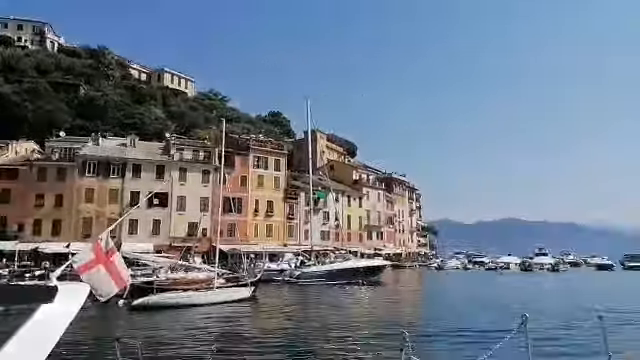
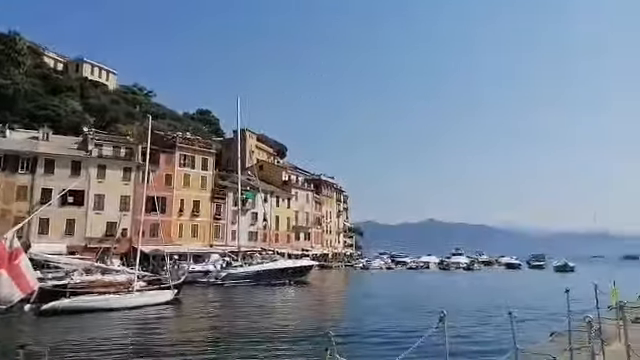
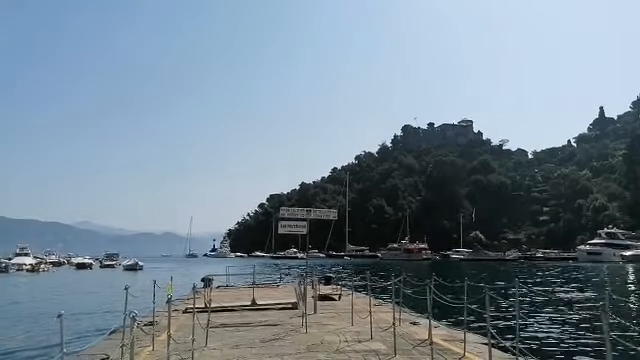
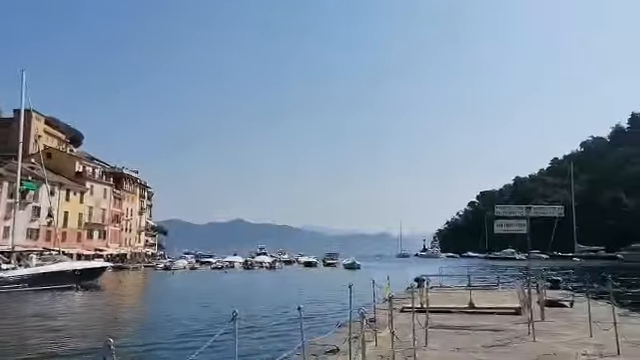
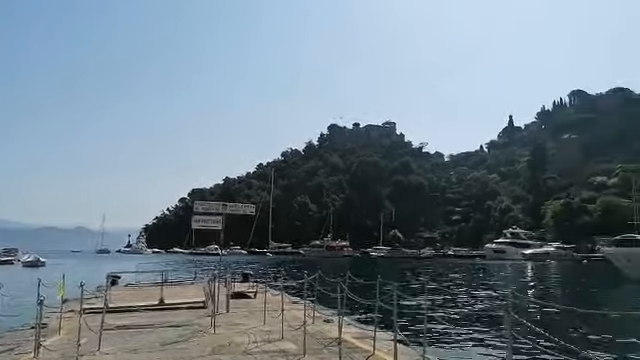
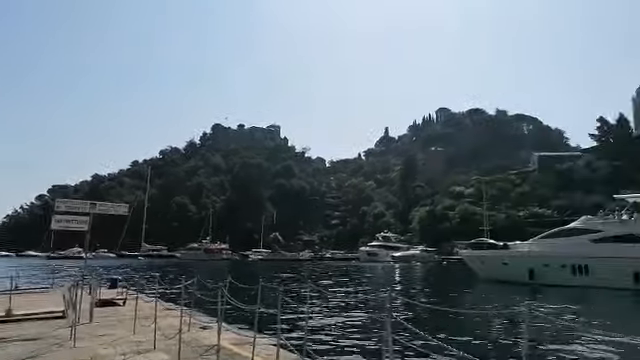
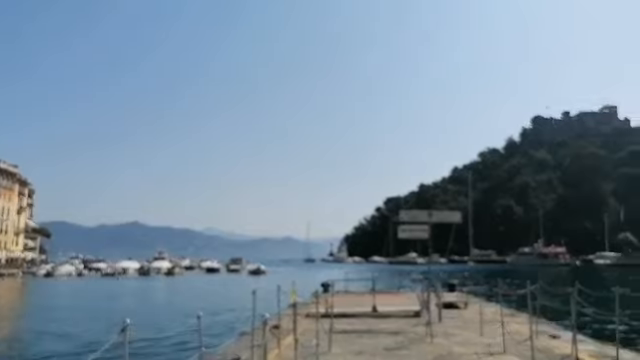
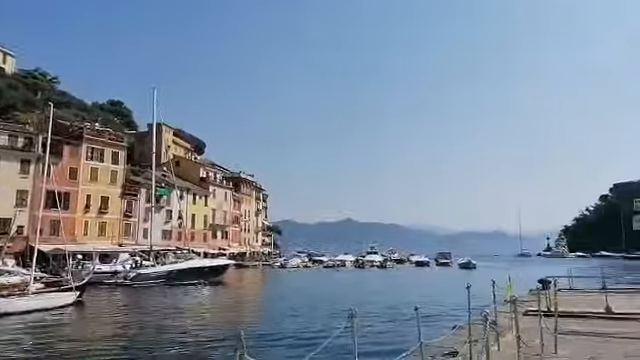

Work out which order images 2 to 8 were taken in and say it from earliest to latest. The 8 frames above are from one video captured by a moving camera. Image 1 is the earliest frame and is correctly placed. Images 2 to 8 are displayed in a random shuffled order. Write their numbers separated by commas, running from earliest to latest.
2, 8, 4, 7, 3, 5, 6
